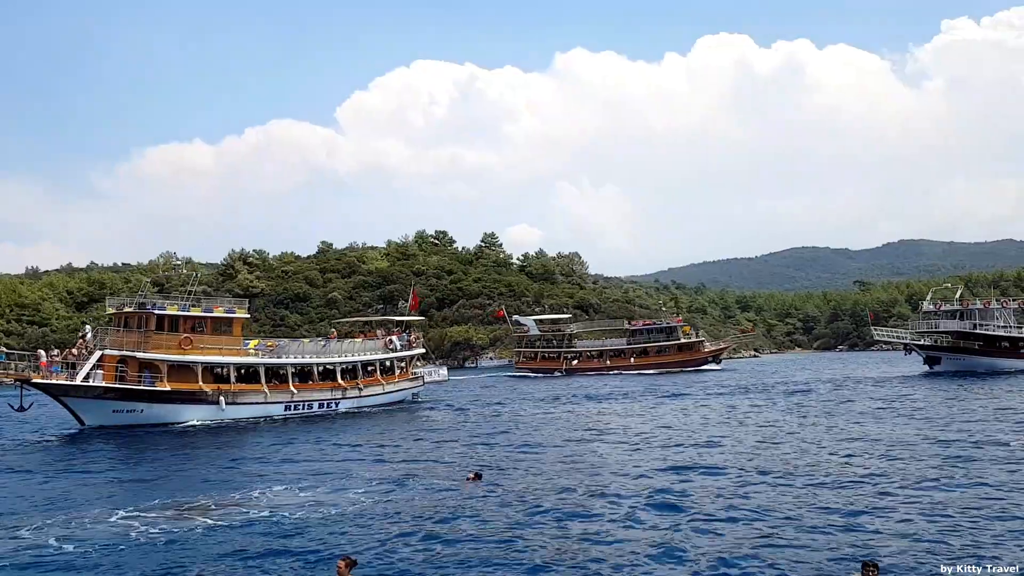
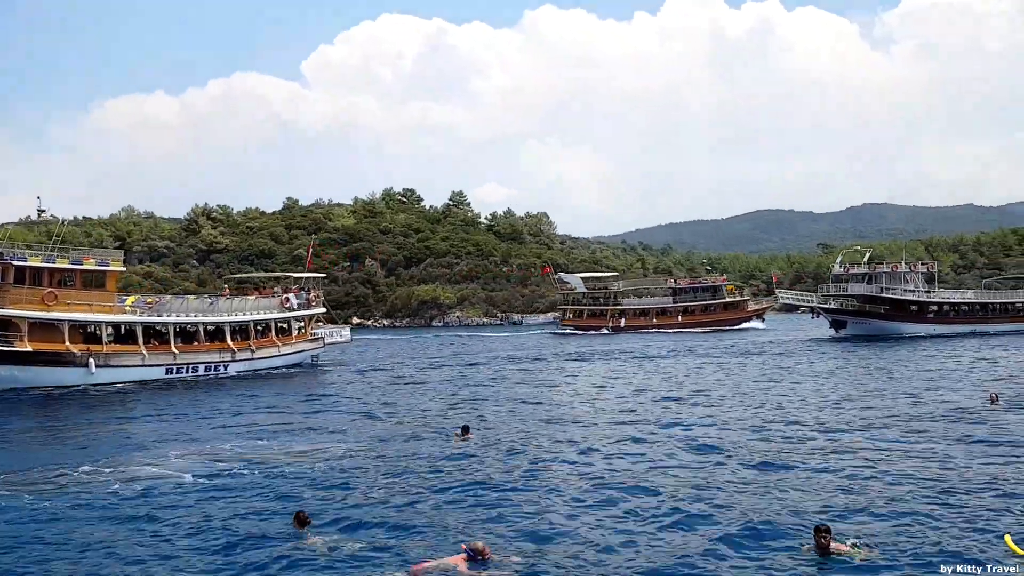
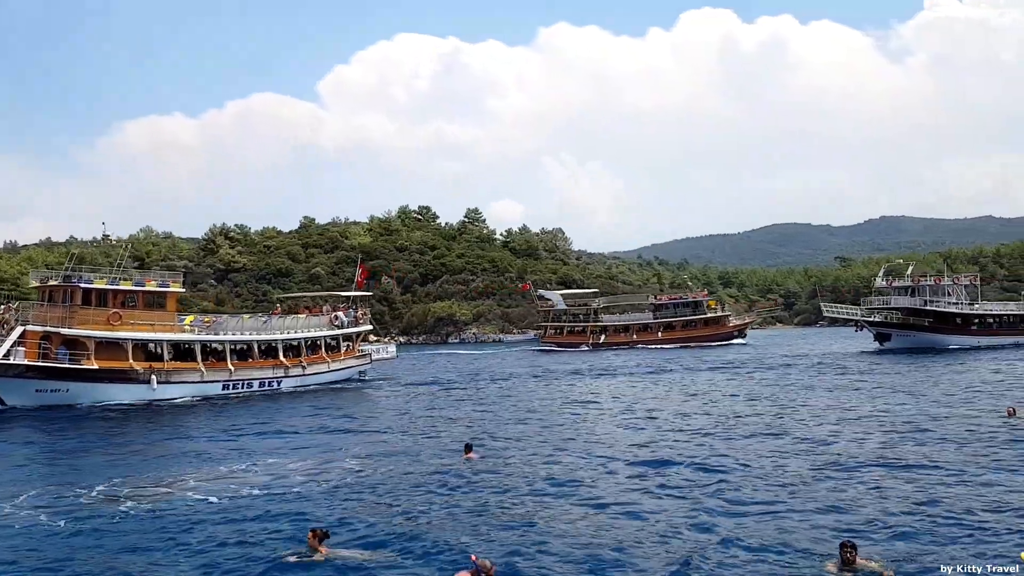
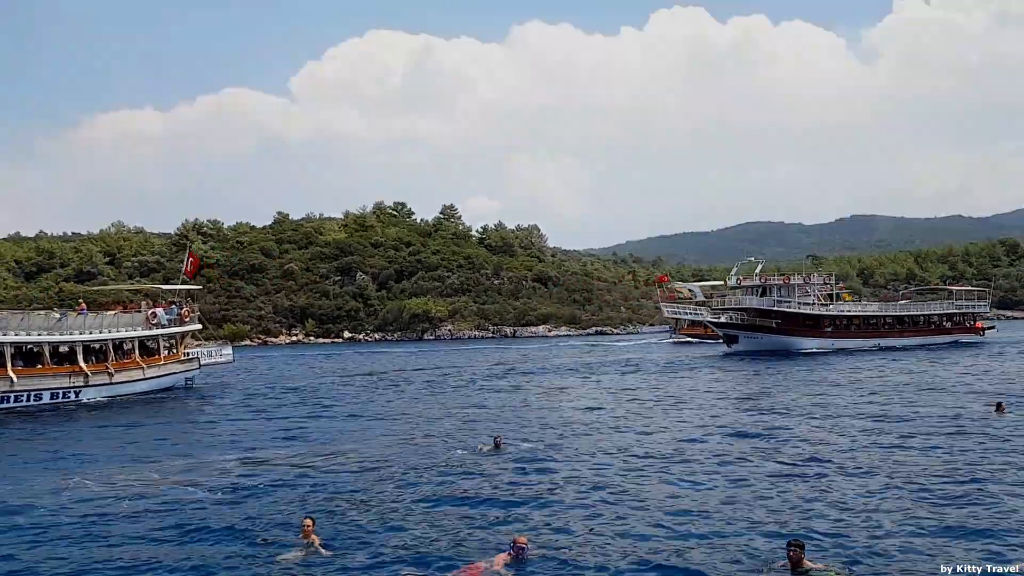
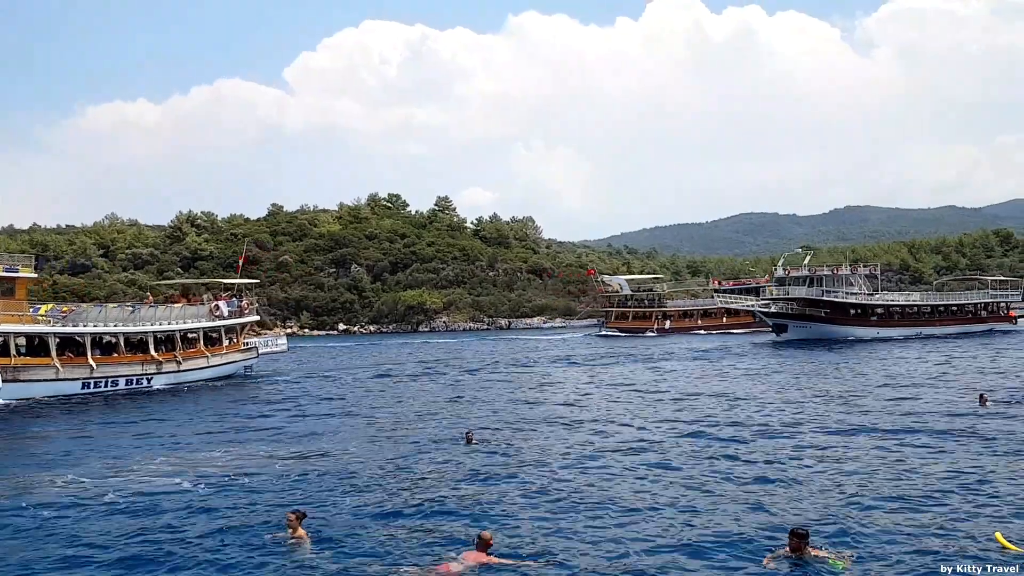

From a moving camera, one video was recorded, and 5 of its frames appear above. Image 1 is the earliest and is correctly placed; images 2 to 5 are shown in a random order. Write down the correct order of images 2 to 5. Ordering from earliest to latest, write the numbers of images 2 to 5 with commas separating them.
3, 2, 5, 4
